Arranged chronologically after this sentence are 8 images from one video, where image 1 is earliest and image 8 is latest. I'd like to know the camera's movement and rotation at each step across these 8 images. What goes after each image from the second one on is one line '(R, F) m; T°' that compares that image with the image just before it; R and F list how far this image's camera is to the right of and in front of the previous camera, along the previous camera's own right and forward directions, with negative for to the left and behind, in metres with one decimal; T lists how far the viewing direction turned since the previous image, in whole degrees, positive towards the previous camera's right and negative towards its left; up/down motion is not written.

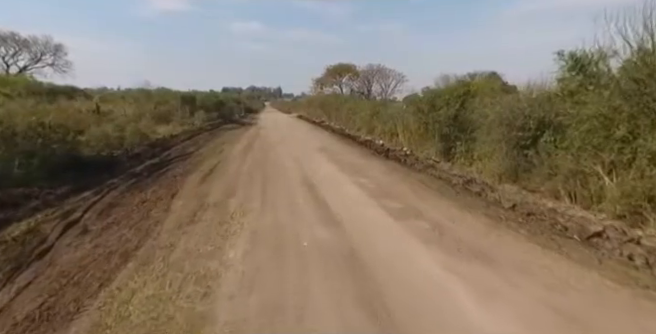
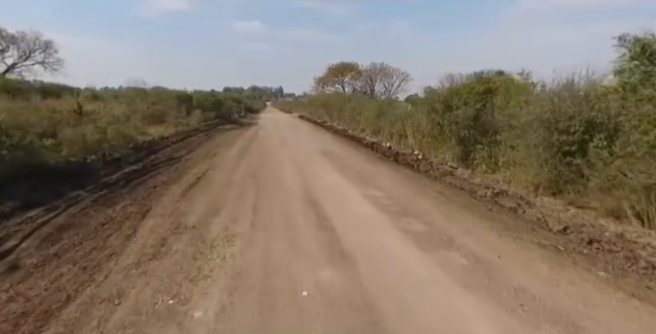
(-0.1, +1.7) m; 0°
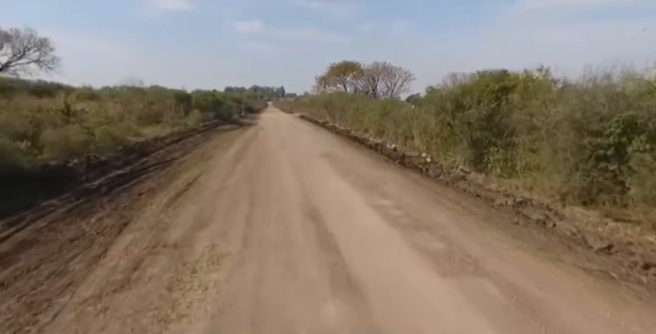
(0.0, +1.0) m; 0°
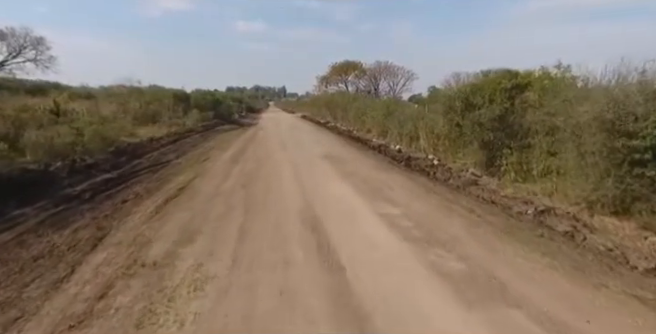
(0.0, +0.8) m; 0°
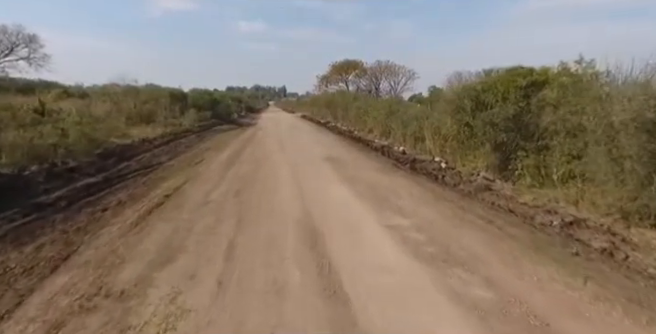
(0.0, +0.9) m; 0°
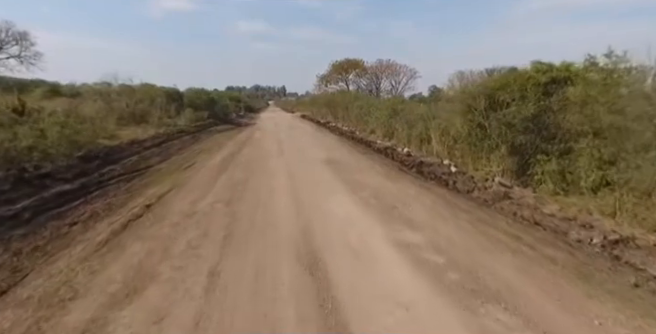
(0.0, +1.1) m; 0°
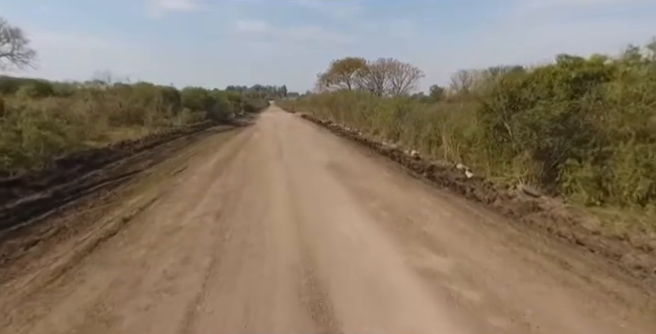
(-0.1, +1.1) m; 0°
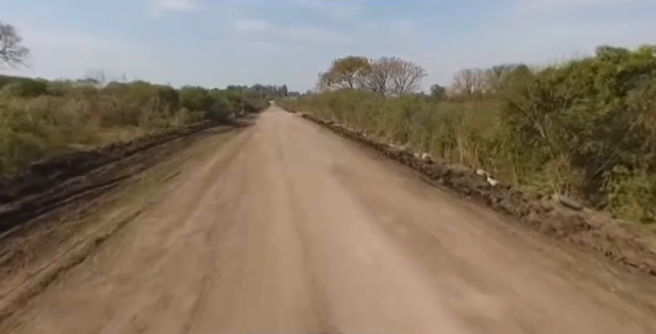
(-0.2, +1.2) m; 0°
